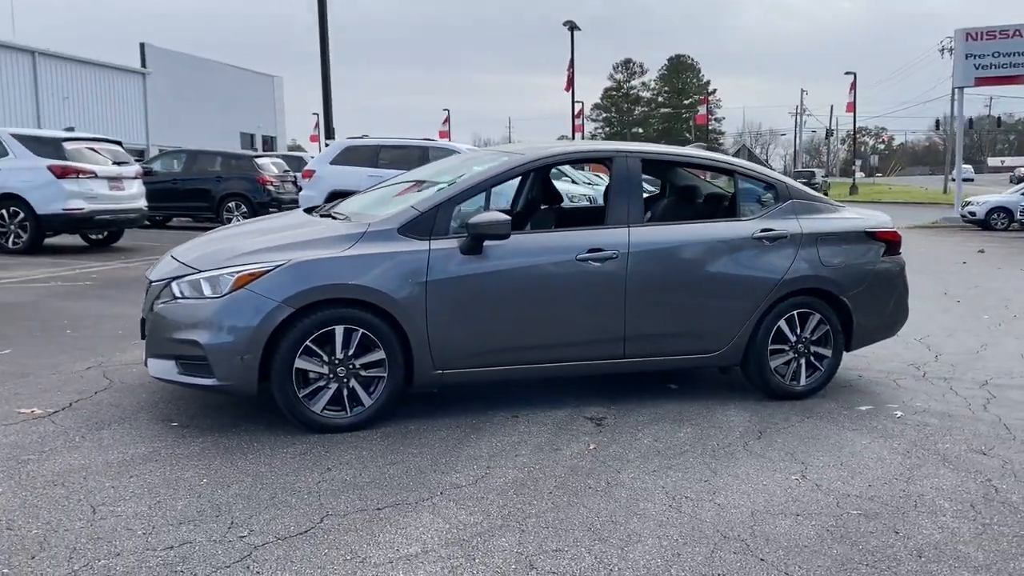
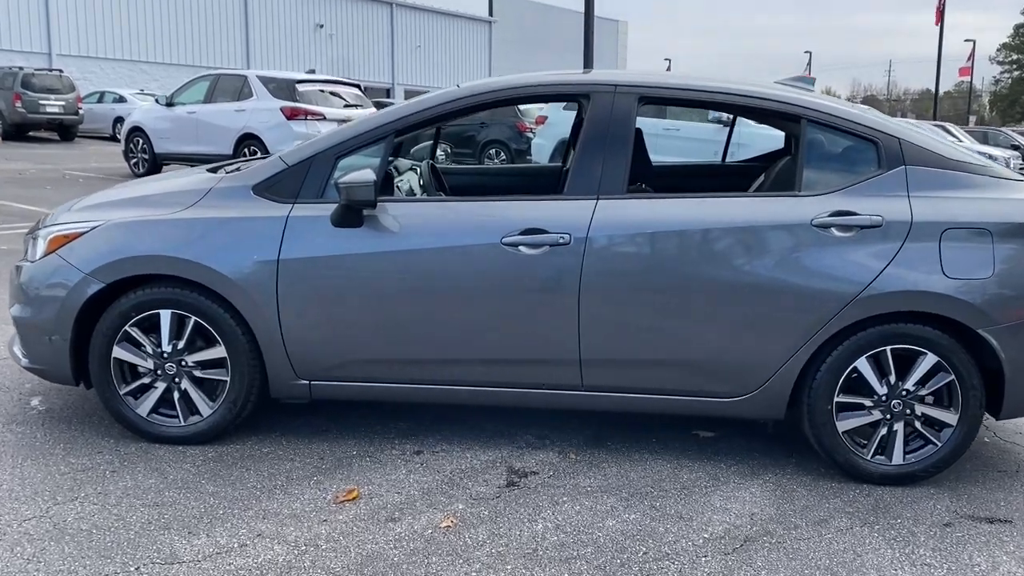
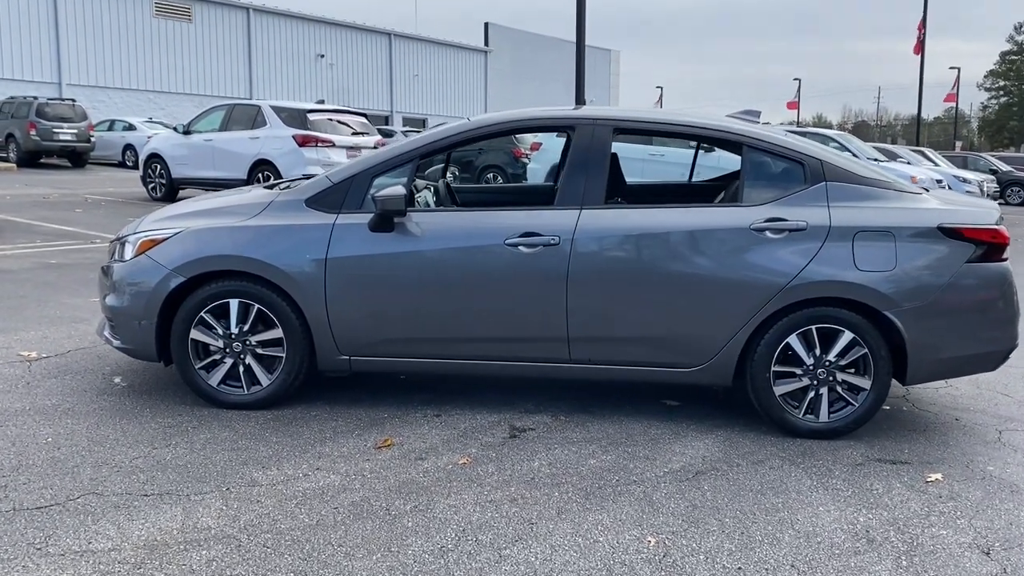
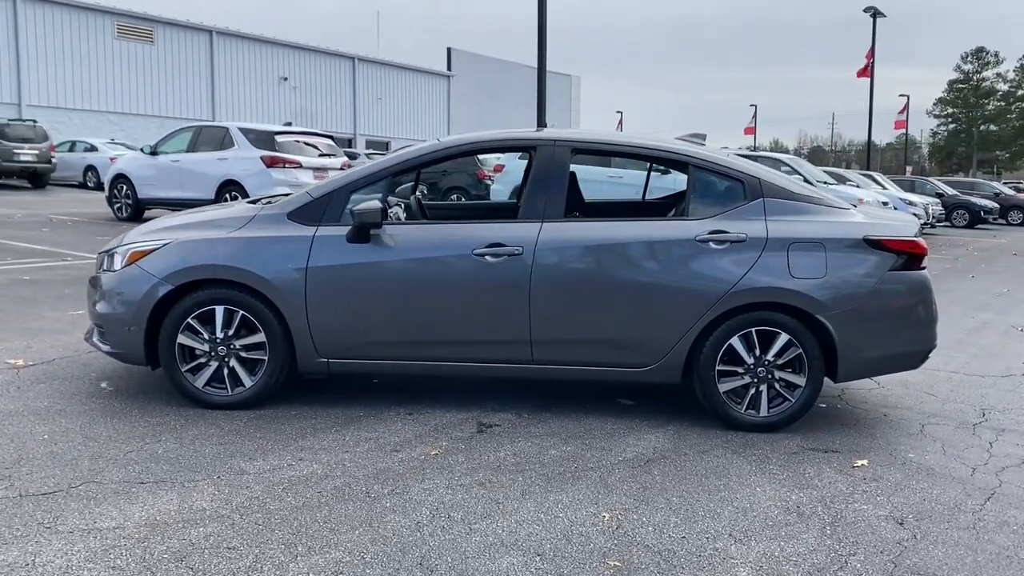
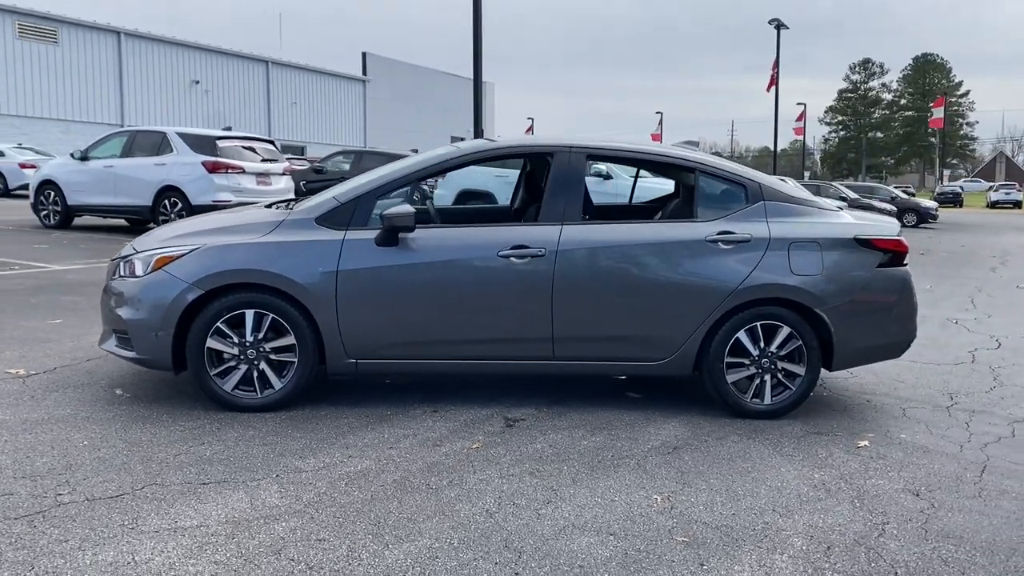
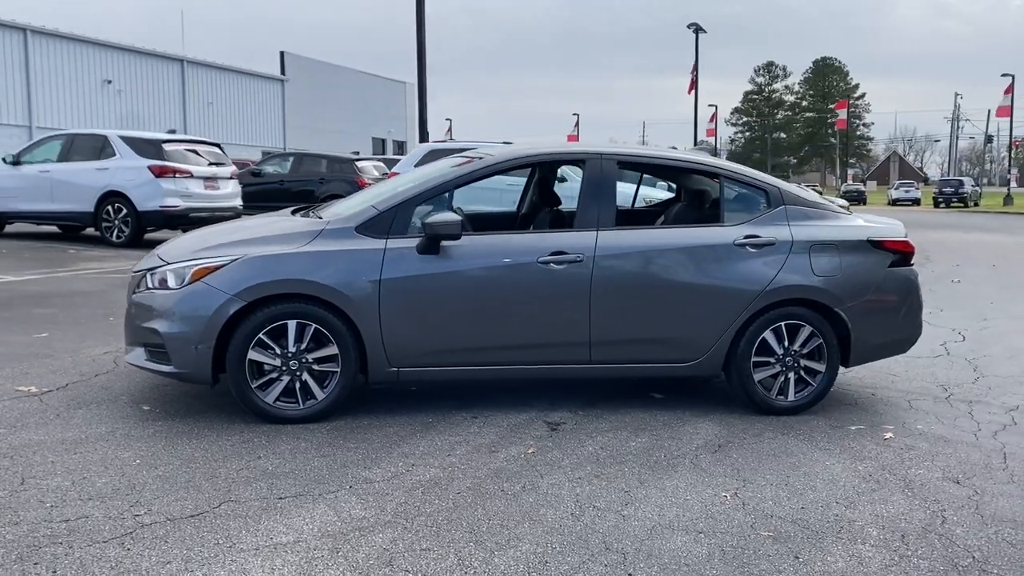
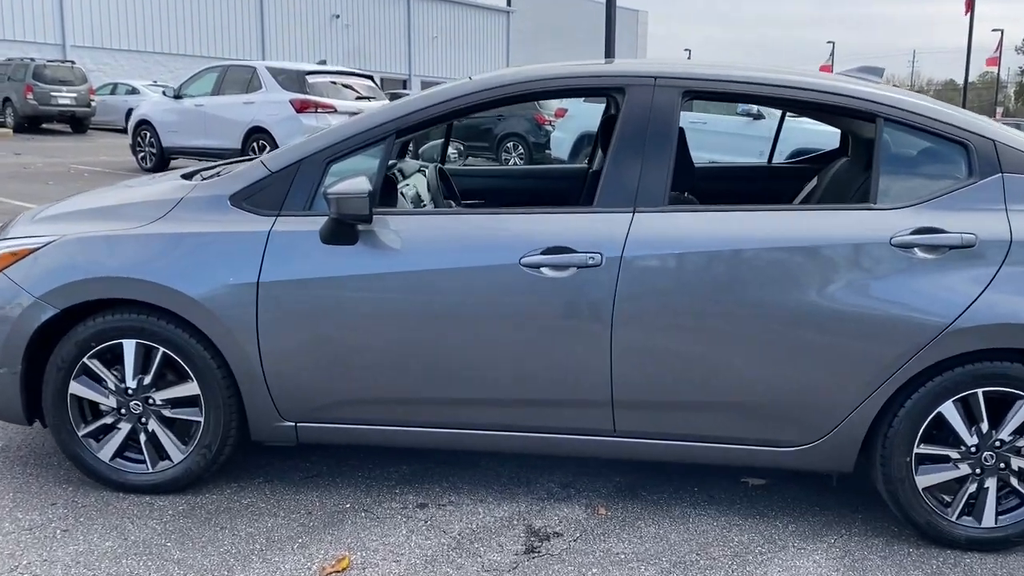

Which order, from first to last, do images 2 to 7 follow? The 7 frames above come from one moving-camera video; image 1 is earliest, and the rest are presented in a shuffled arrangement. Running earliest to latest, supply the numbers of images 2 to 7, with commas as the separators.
6, 5, 4, 3, 2, 7
